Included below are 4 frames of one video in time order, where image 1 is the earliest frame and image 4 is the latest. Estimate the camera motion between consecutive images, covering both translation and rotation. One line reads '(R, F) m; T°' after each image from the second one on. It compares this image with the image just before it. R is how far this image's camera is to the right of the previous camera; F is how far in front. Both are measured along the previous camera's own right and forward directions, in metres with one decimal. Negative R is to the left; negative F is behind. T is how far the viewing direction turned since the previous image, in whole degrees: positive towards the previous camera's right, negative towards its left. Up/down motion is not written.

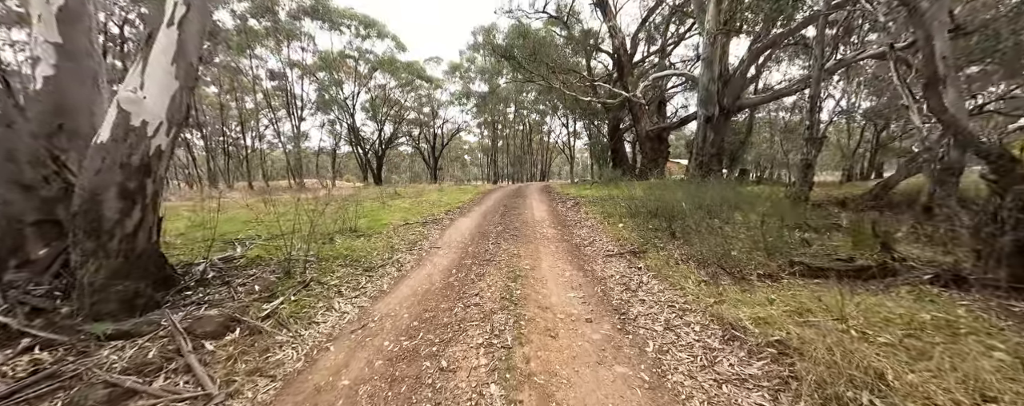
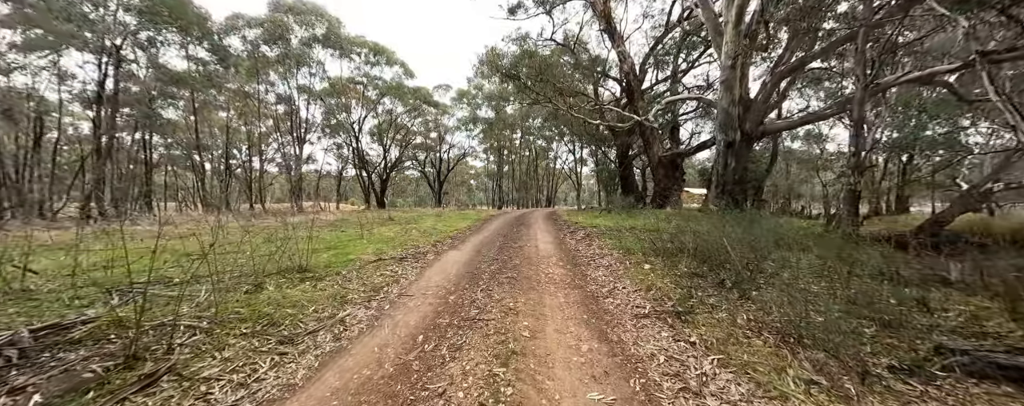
(+0.1, +1.3) m; -1°
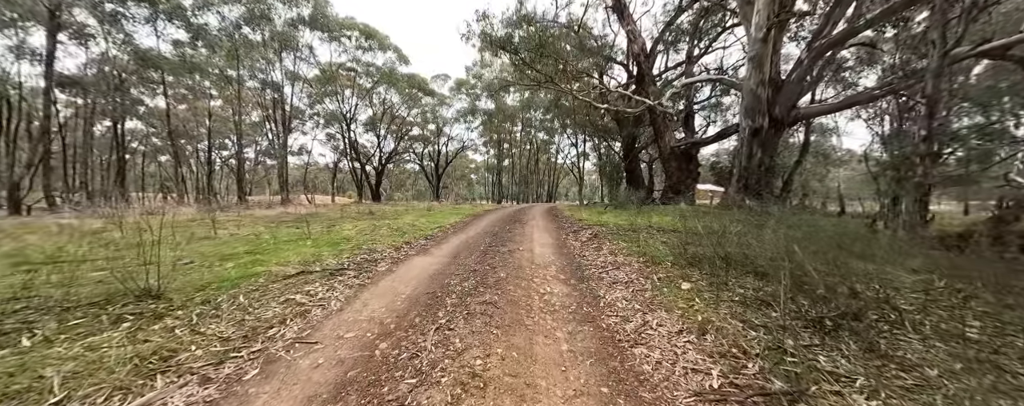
(+0.3, +1.7) m; 0°
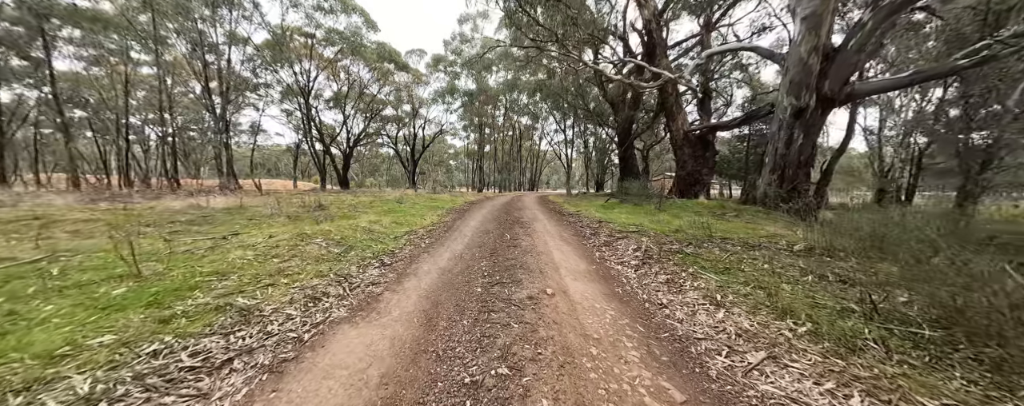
(-0.5, +2.8) m; +4°
